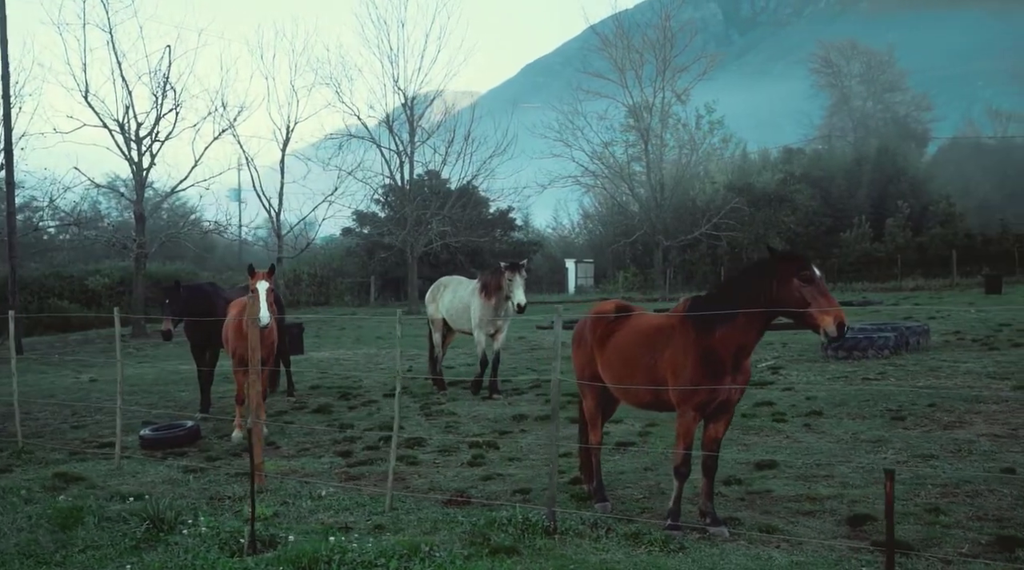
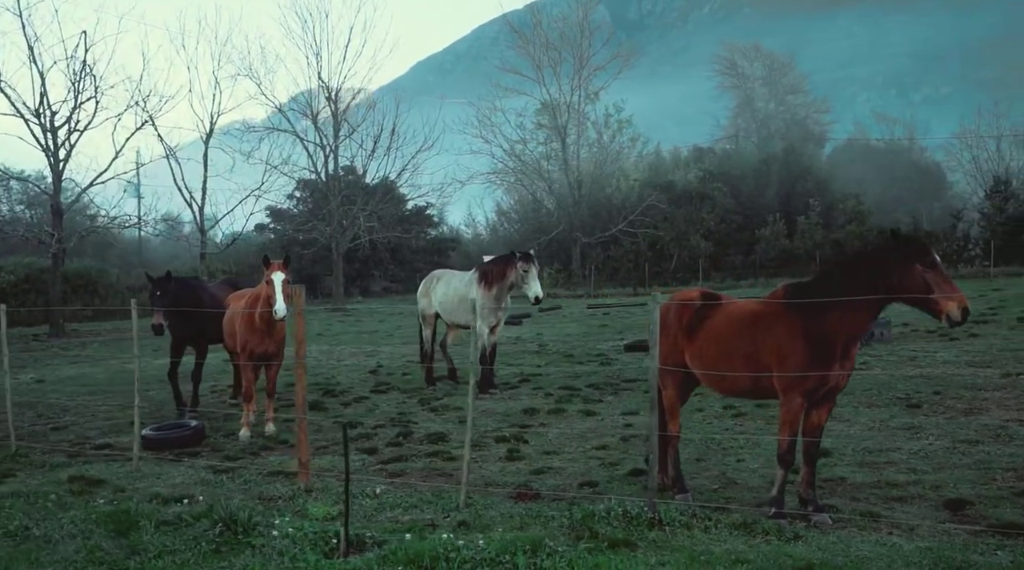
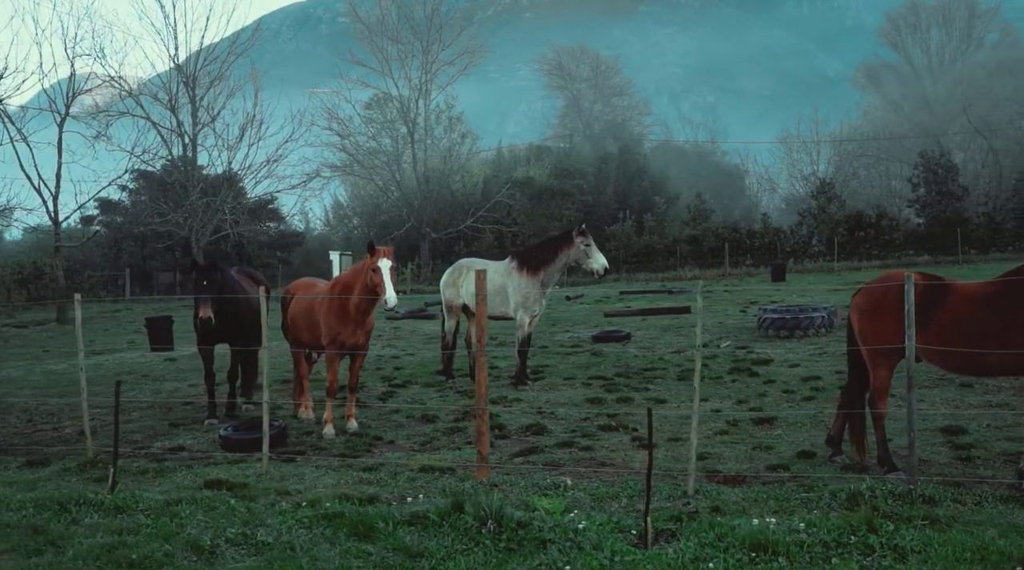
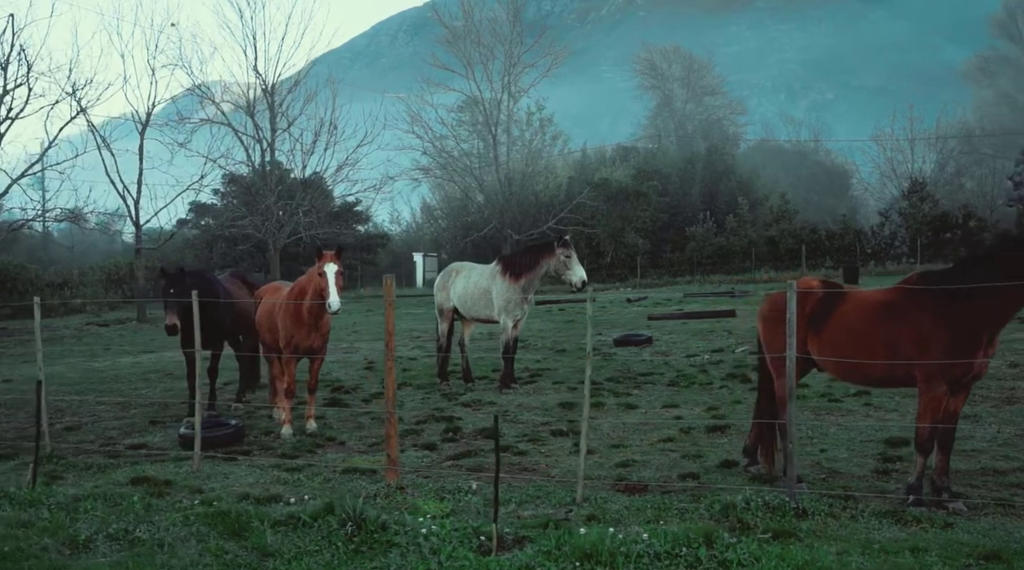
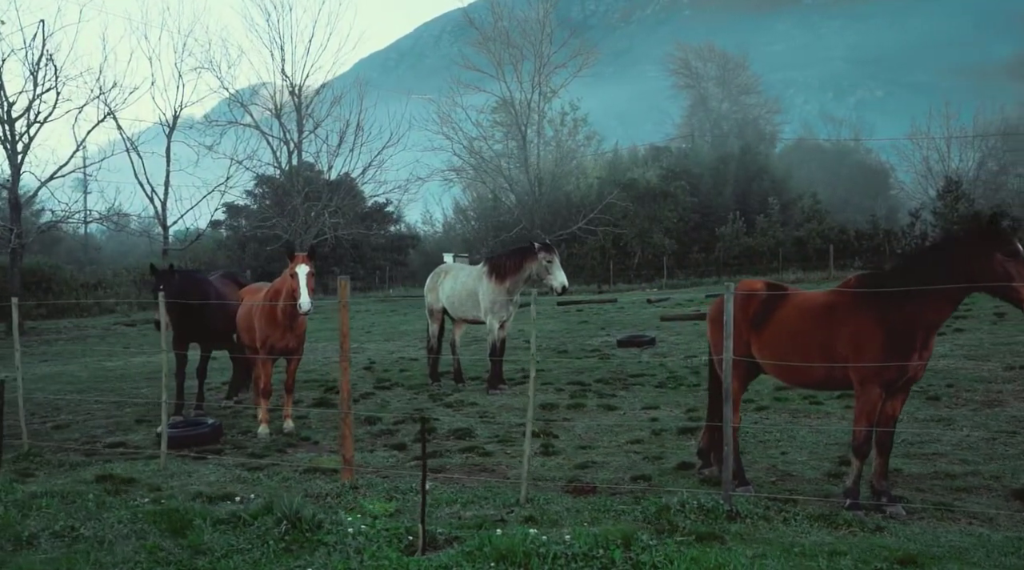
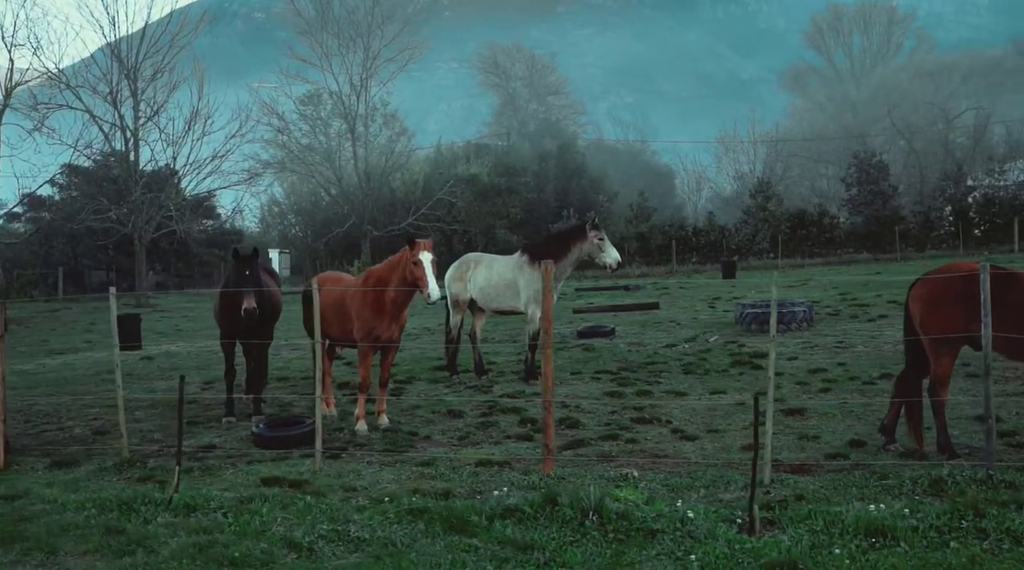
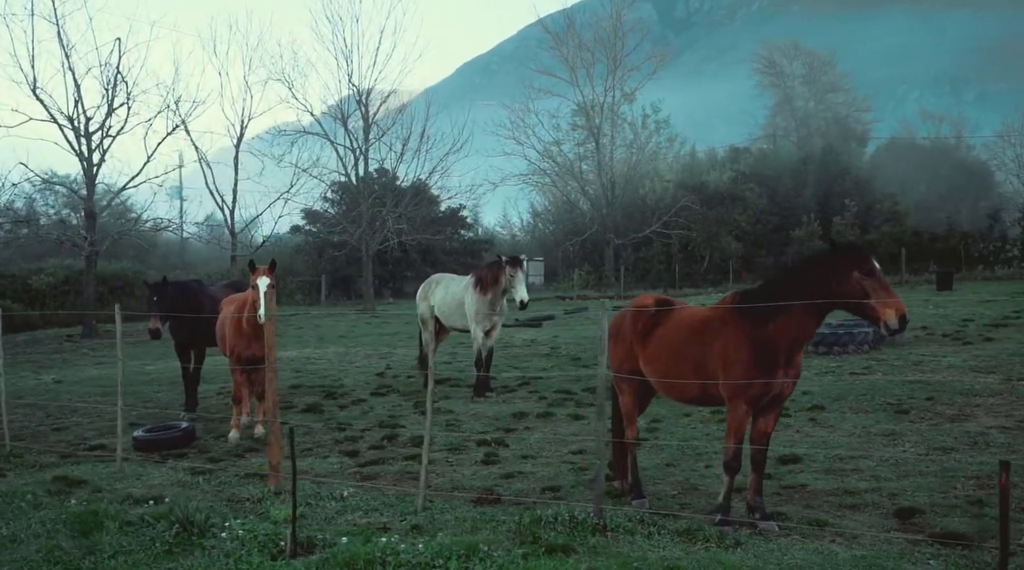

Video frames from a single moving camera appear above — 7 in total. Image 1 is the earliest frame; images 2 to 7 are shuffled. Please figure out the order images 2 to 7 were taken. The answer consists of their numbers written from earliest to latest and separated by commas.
7, 2, 5, 4, 3, 6
